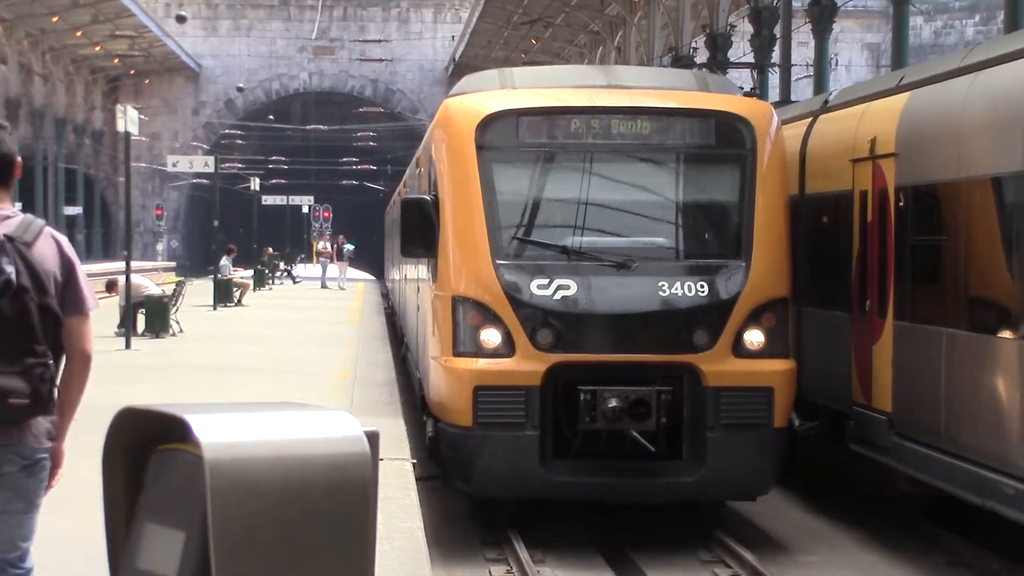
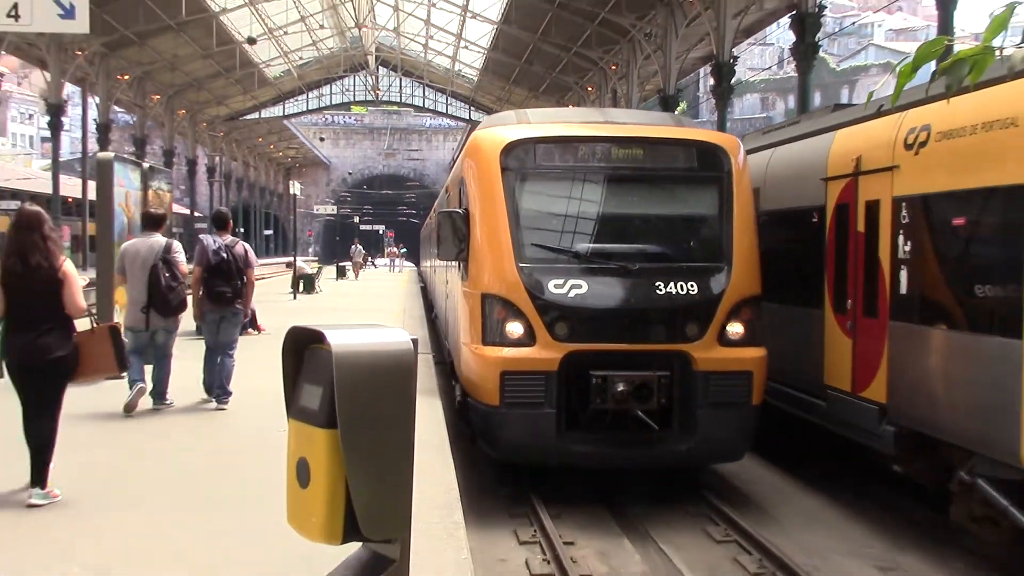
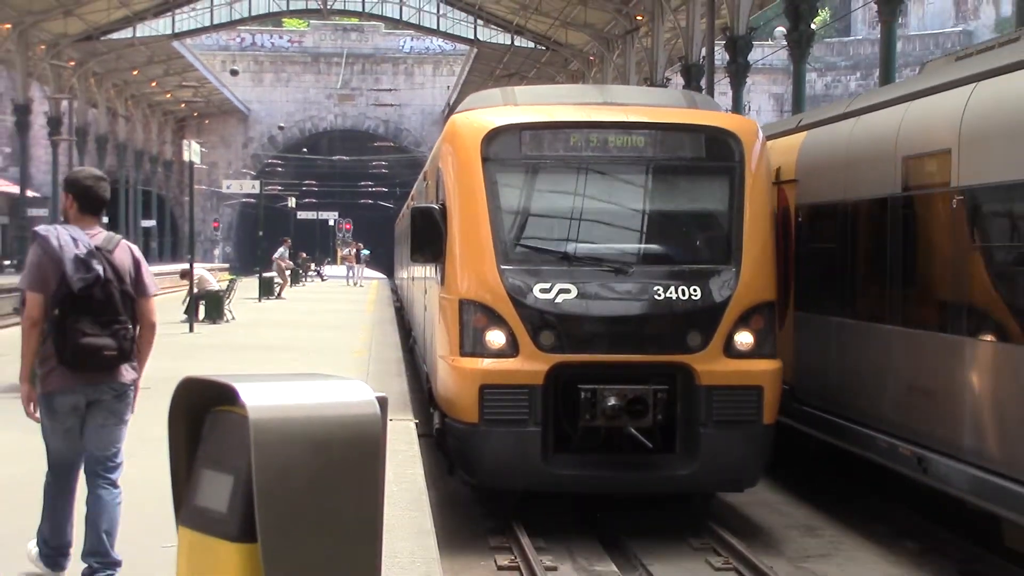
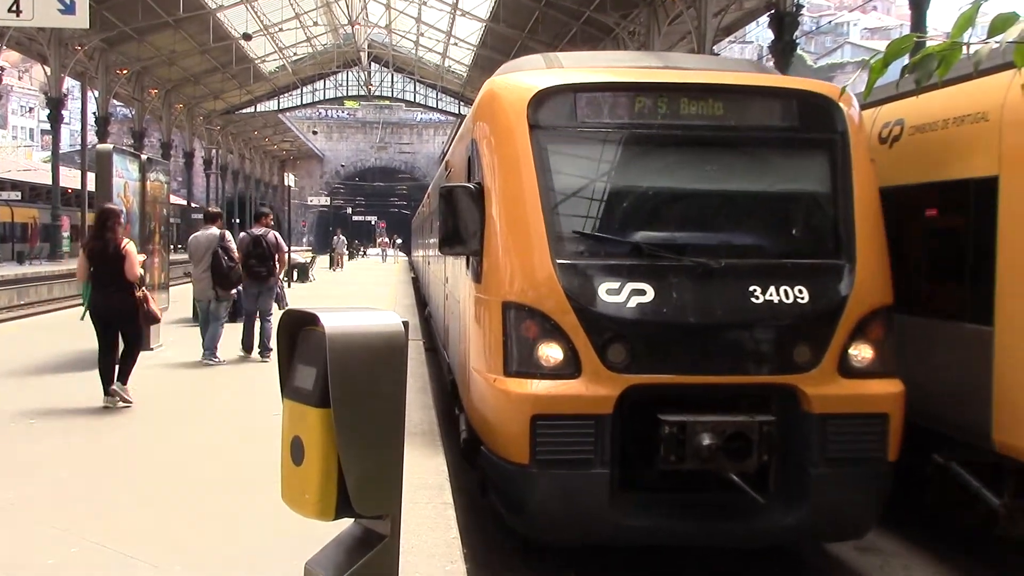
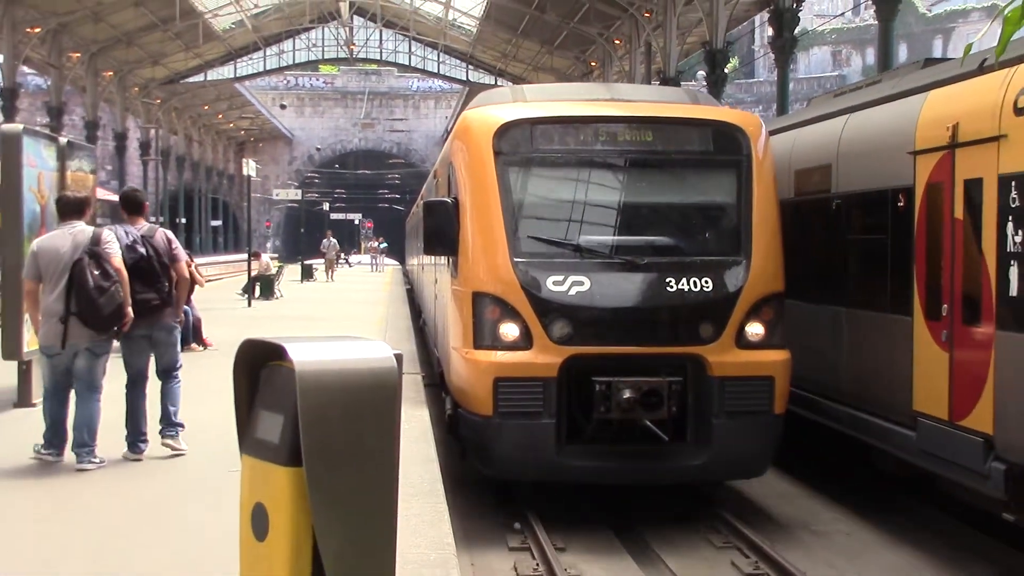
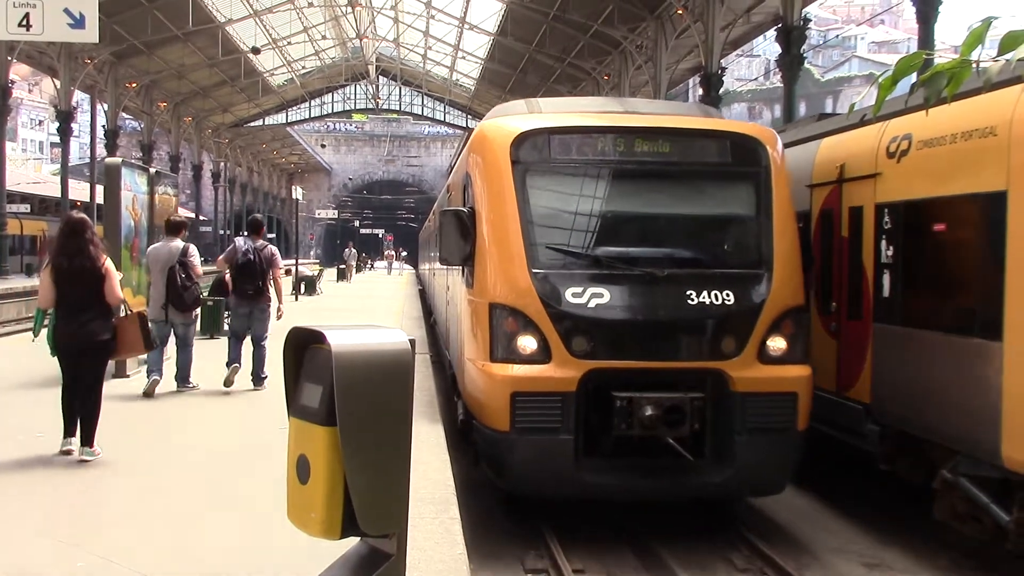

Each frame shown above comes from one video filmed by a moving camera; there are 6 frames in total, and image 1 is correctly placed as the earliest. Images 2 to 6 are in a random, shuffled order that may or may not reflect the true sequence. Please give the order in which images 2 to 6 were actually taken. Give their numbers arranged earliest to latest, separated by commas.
3, 5, 2, 6, 4
